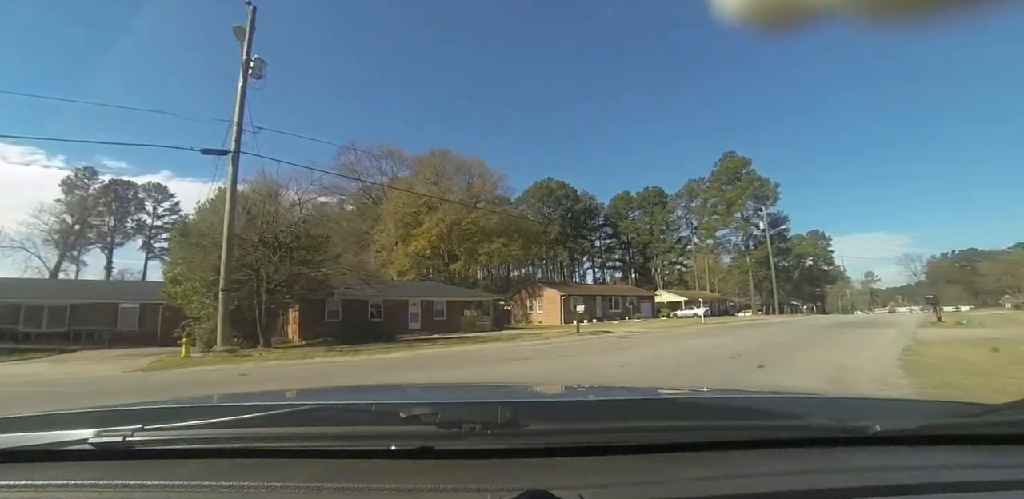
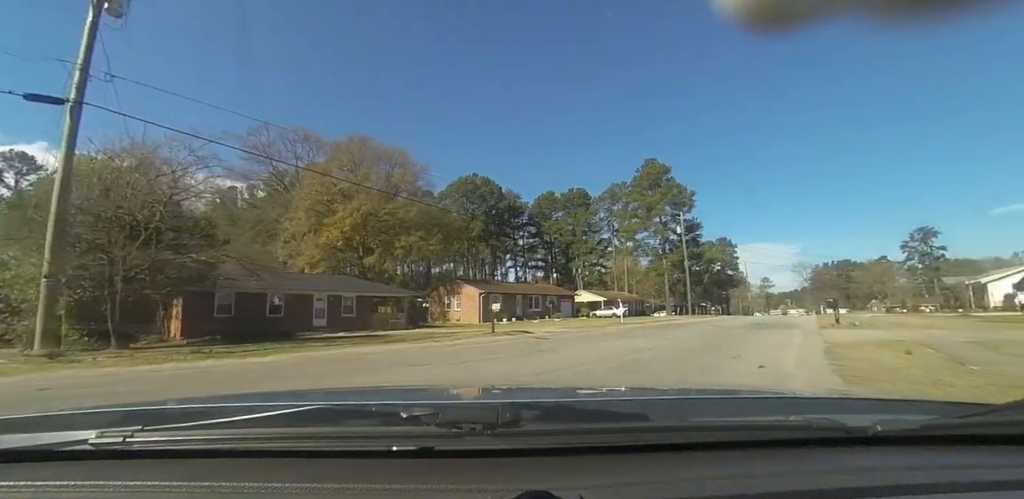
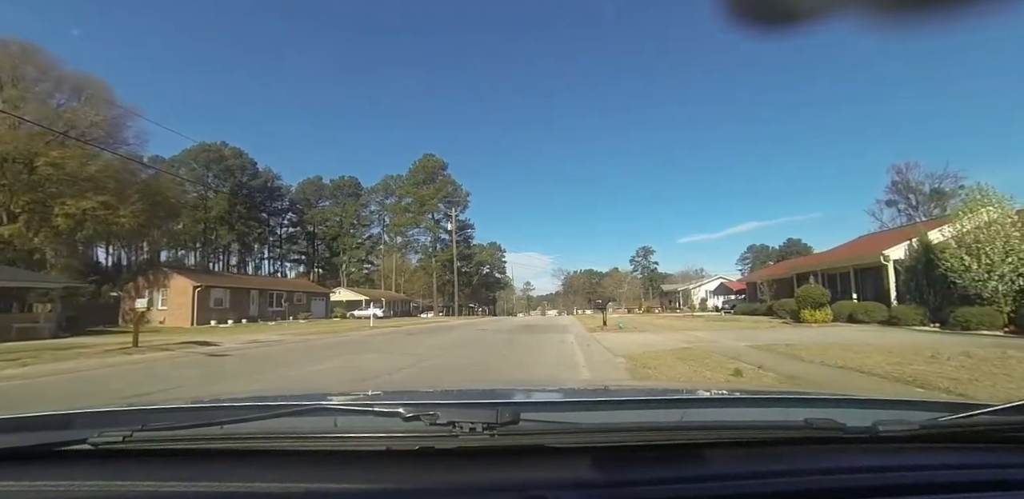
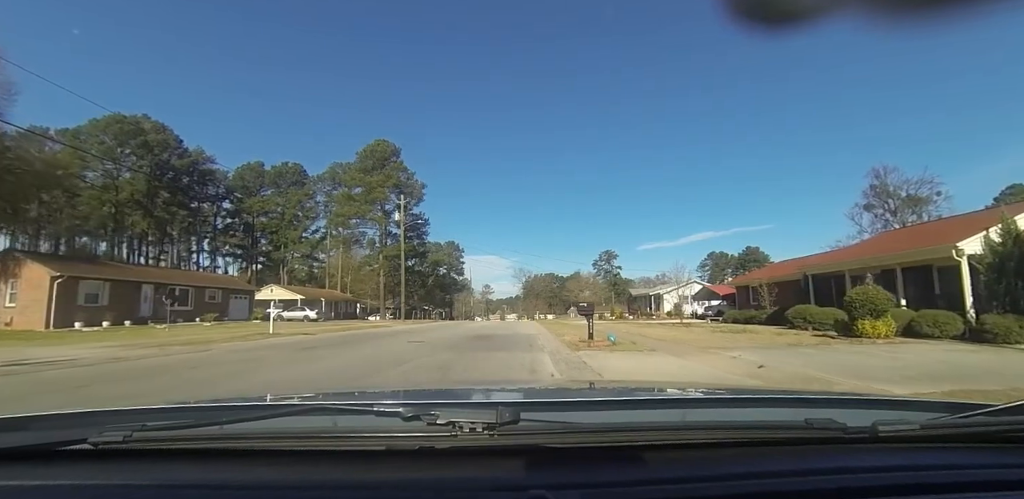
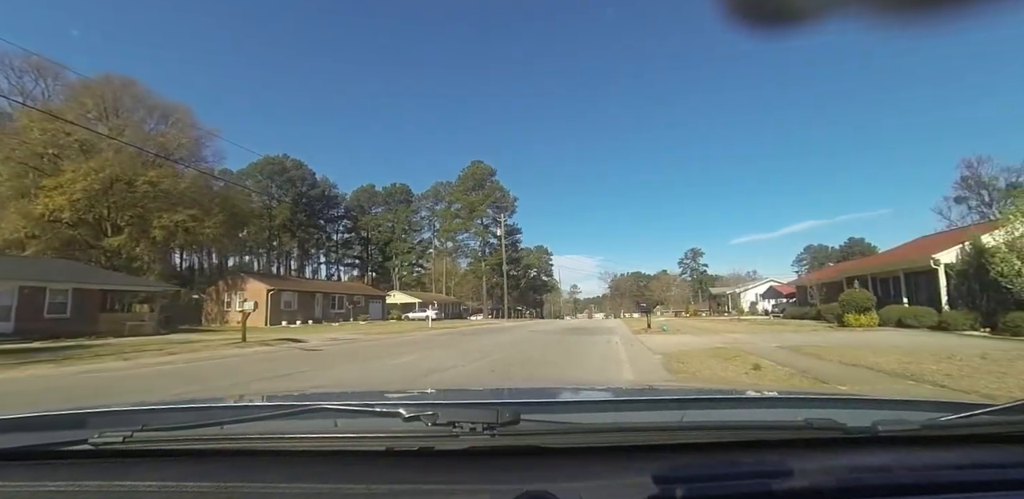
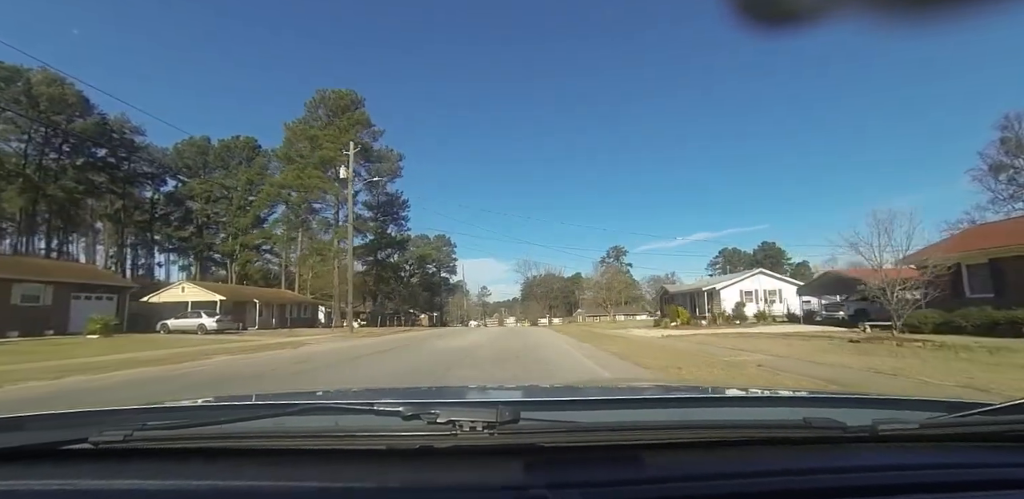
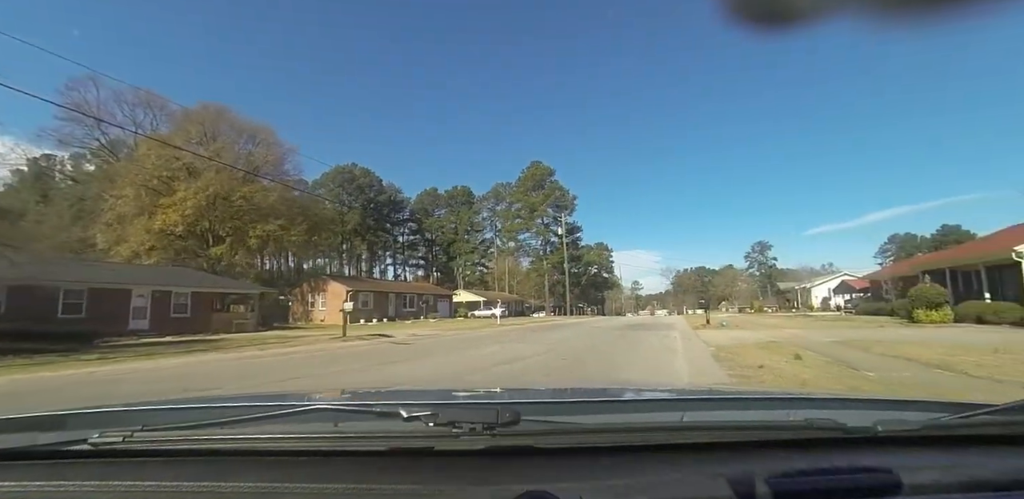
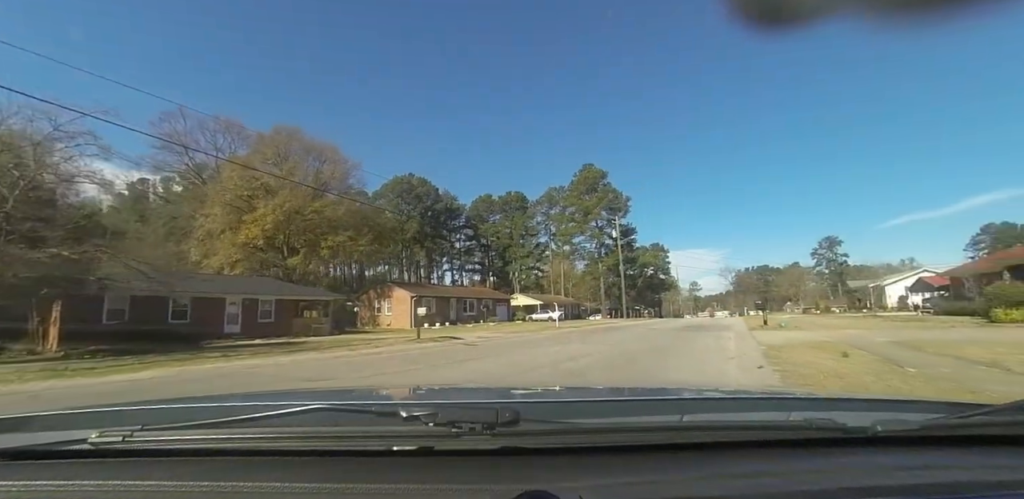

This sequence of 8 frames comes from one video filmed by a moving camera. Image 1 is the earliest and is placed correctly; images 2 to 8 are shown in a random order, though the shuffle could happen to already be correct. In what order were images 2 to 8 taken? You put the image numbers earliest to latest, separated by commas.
2, 8, 7, 5, 3, 4, 6
